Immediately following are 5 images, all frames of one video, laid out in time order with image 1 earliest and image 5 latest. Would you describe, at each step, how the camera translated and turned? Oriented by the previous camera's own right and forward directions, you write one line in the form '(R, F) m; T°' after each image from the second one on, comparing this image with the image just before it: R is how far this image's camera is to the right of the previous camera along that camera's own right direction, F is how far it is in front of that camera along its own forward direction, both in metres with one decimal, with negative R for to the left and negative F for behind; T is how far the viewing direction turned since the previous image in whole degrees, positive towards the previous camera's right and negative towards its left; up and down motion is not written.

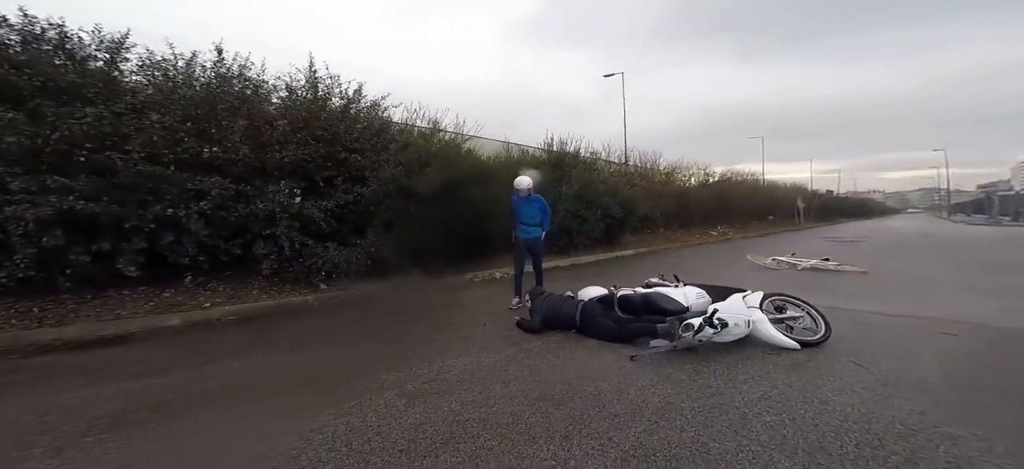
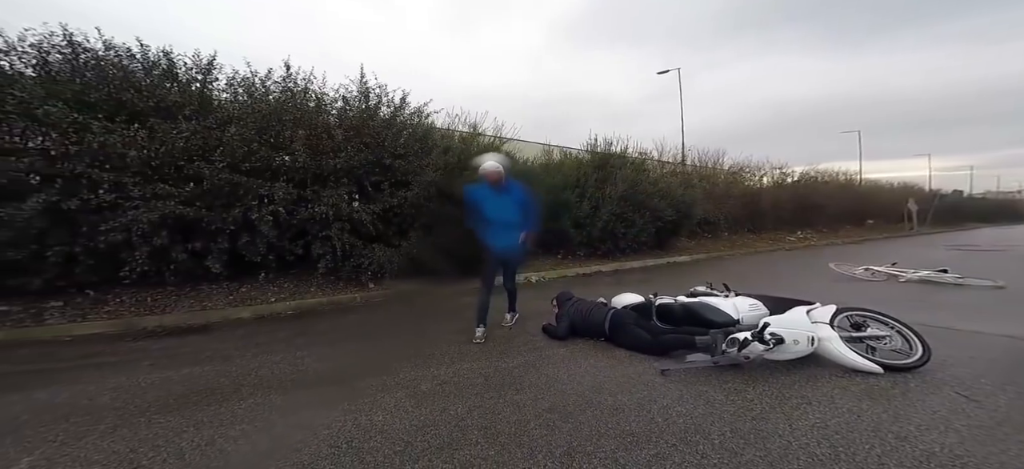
(+0.3, +0.2) m; -9°
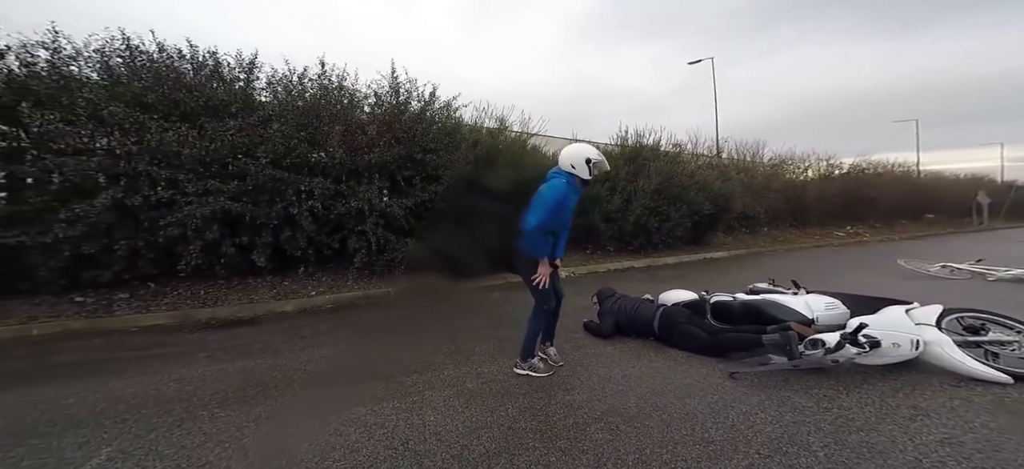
(-0.2, +0.2) m; -3°
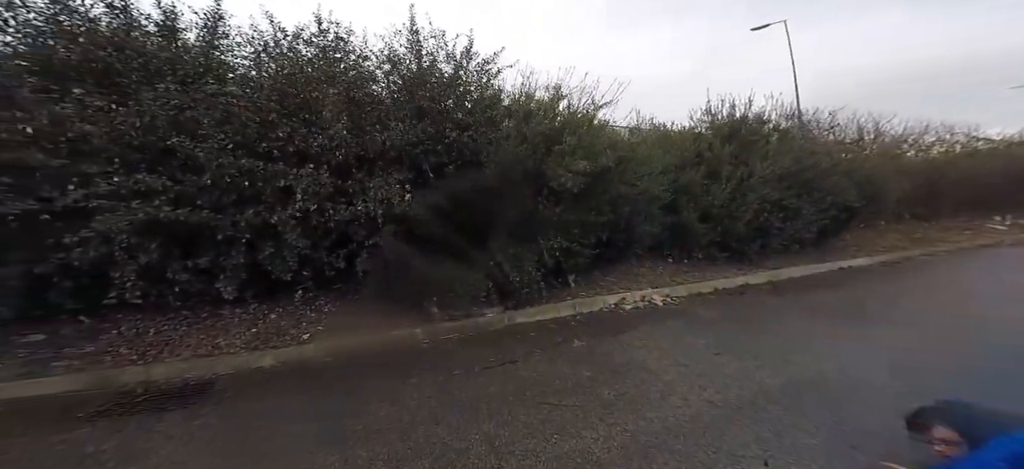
(-0.6, +2.3) m; -5°
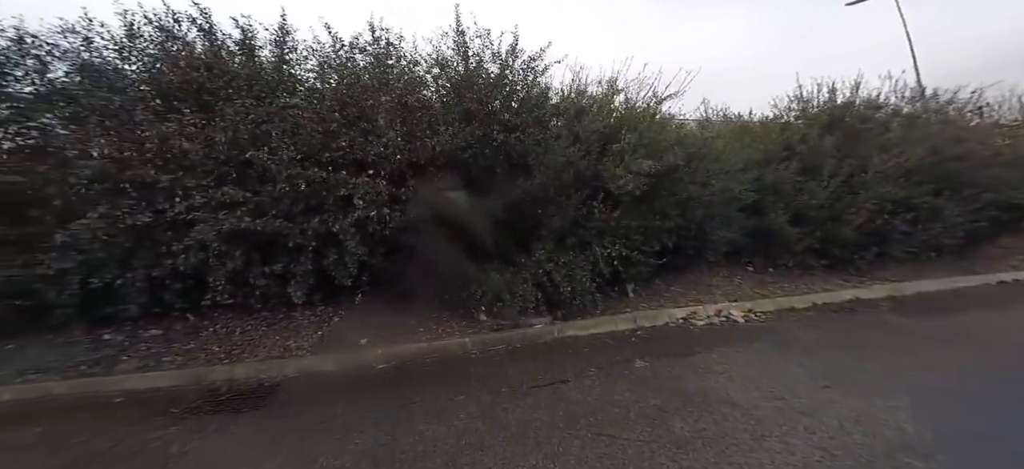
(+0.1, +0.3) m; -9°
